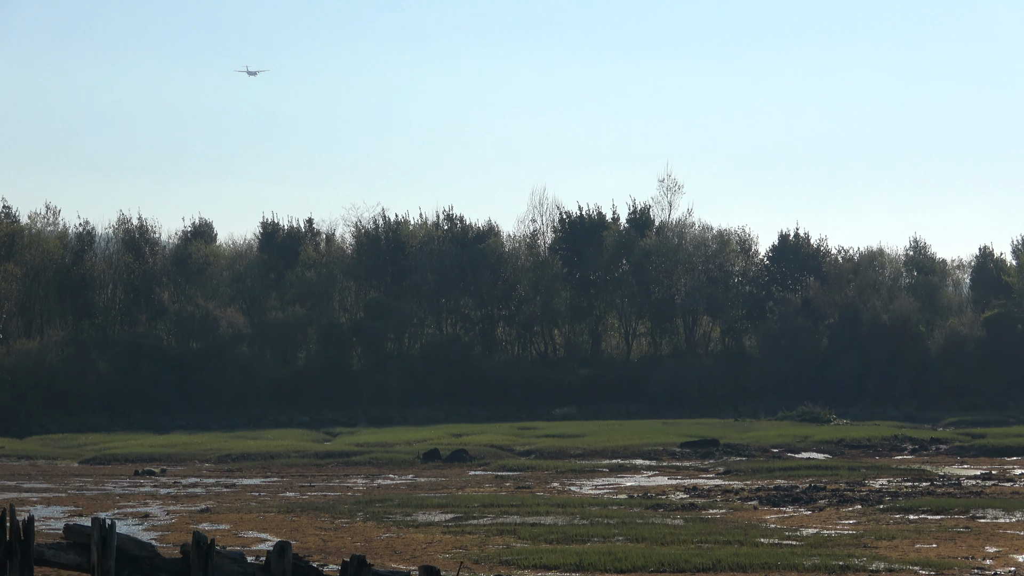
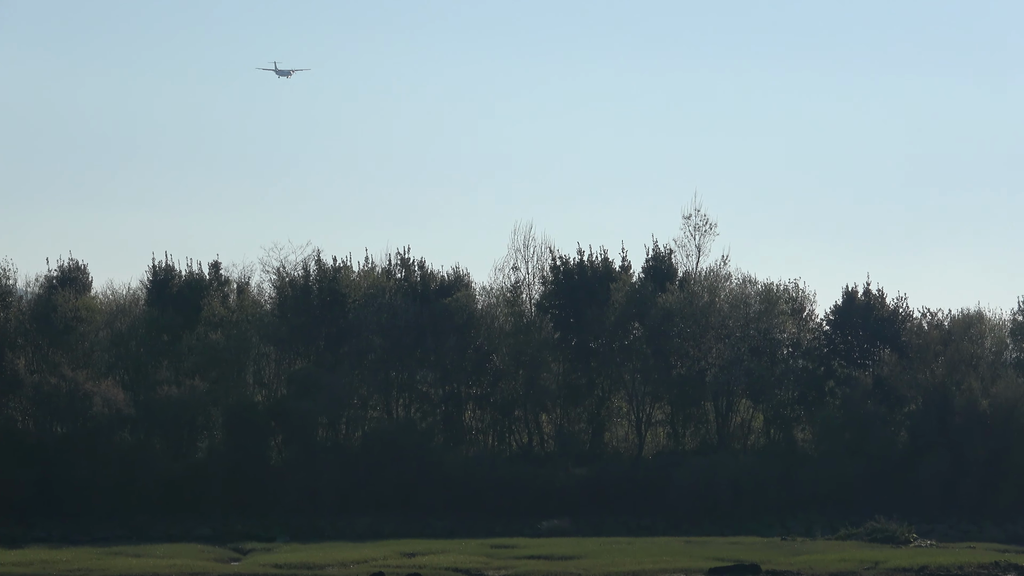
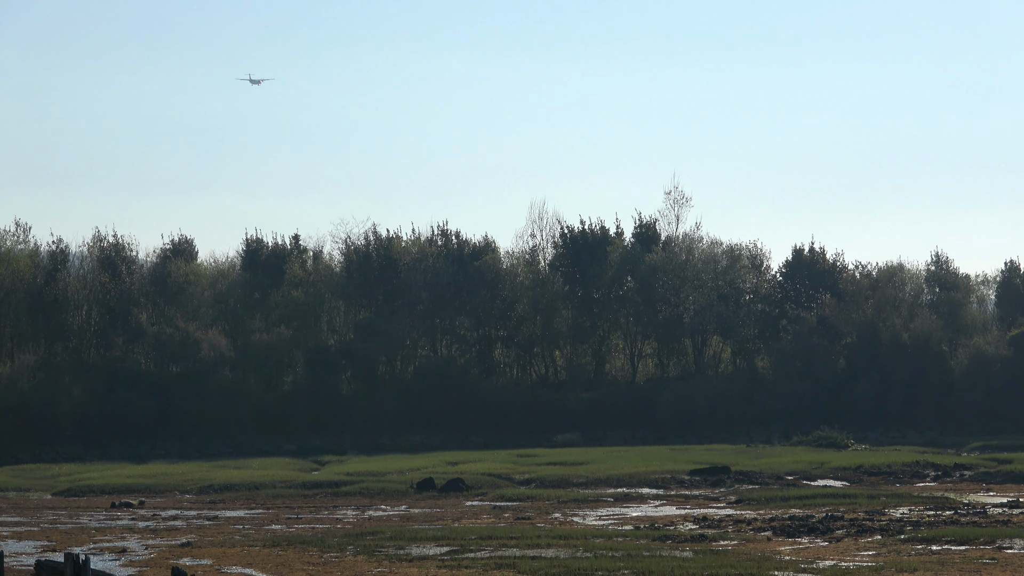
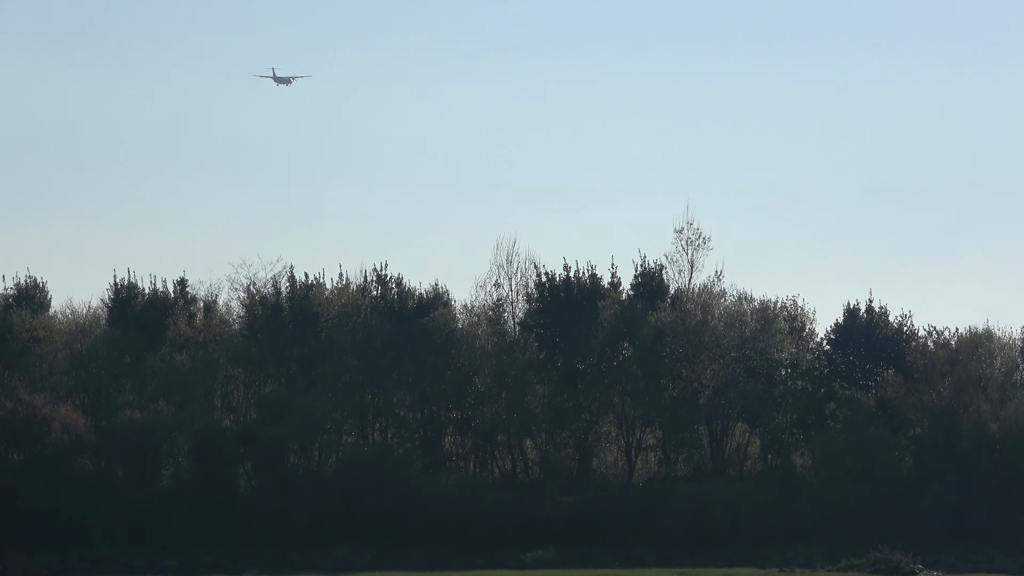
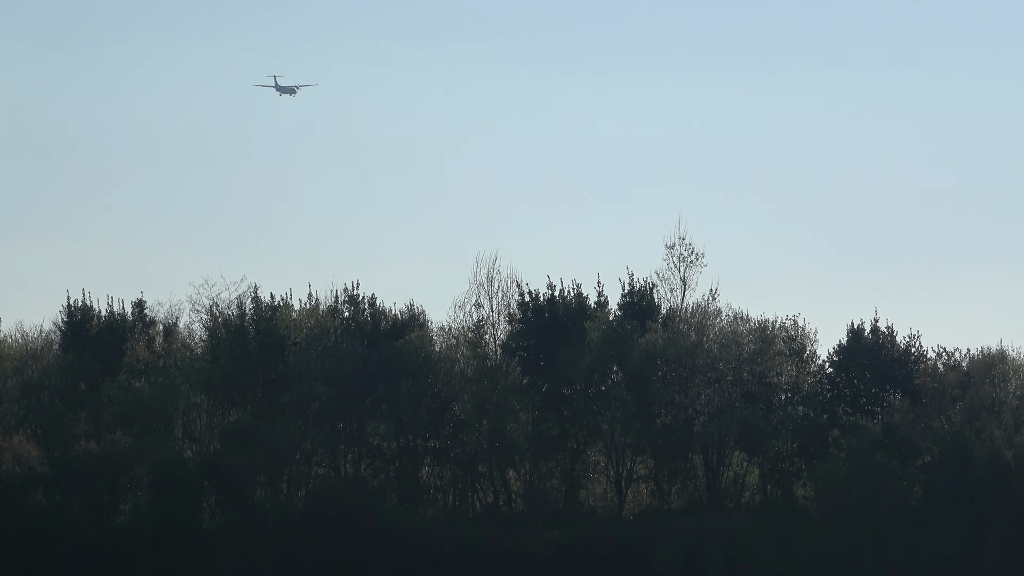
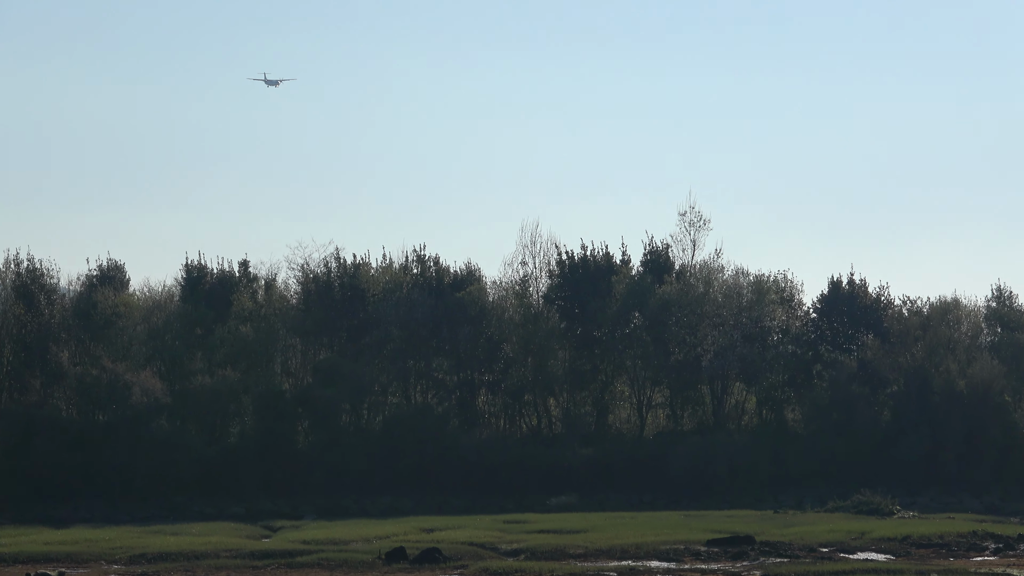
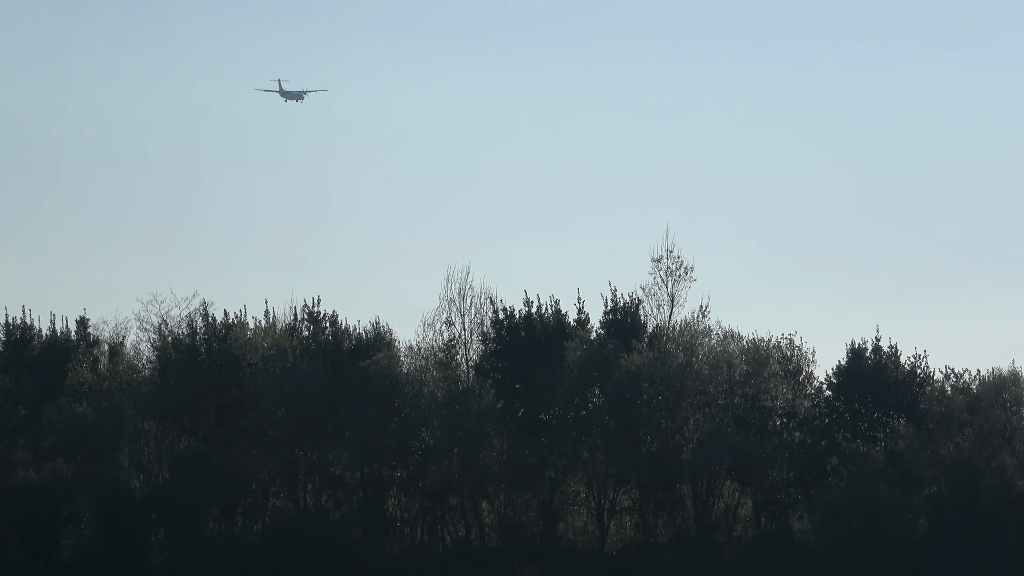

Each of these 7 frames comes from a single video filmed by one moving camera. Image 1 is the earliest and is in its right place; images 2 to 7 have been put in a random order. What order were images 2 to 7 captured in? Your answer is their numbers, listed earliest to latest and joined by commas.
3, 6, 2, 4, 5, 7
